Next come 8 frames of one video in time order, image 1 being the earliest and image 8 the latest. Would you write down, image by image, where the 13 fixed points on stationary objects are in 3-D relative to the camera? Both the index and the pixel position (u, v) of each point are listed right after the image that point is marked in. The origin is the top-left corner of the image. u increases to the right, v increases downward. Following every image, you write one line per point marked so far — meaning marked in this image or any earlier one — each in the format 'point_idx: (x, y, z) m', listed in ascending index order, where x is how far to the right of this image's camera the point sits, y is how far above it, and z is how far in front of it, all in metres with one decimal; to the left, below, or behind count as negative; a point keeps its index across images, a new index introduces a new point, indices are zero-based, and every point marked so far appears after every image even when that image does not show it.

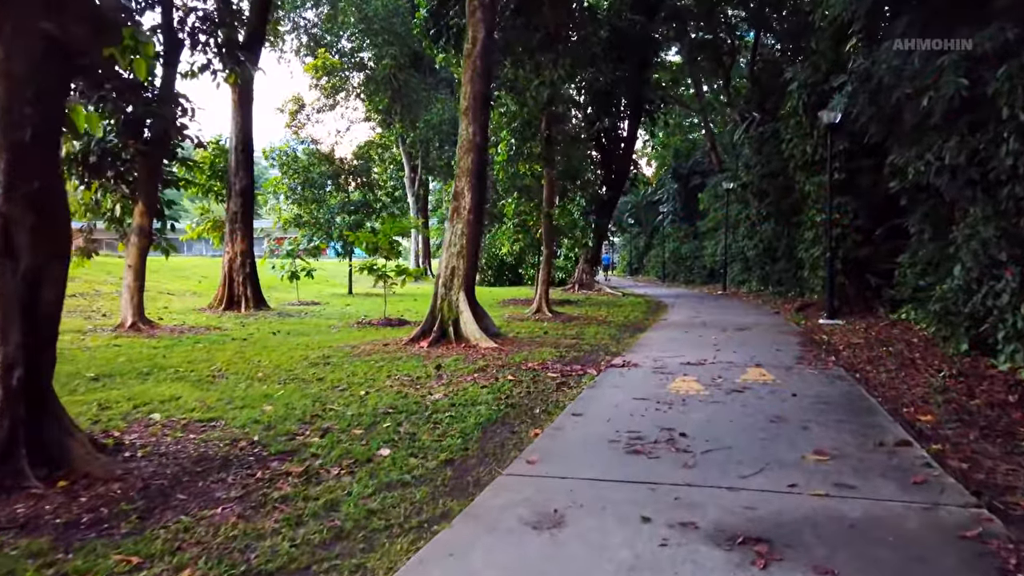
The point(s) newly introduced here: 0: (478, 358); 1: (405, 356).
0: (-0.4, -0.8, +8.1) m
1: (-1.2, -0.7, +8.2) m
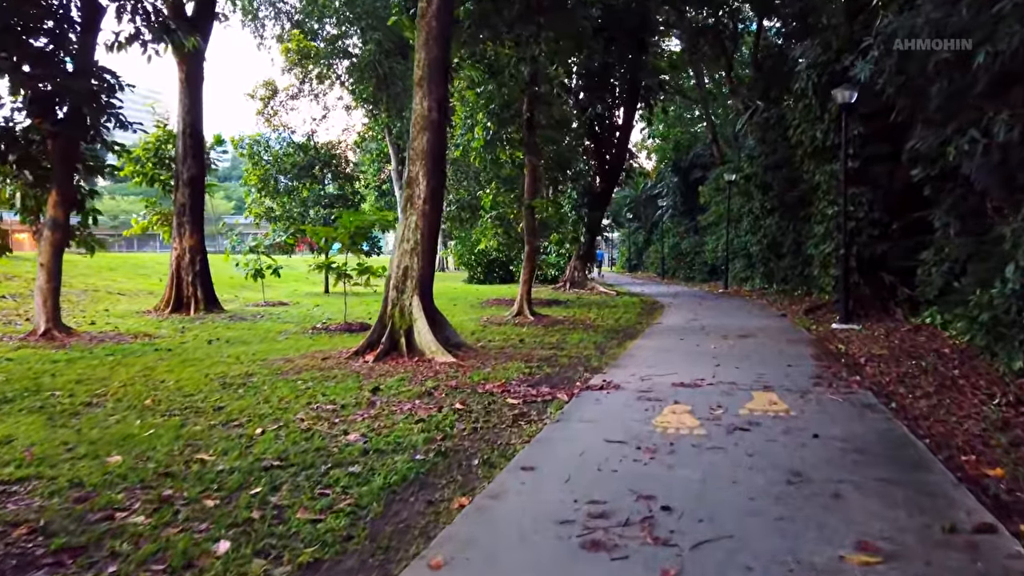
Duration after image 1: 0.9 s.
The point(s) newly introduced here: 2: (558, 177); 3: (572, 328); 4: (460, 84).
0: (-0.8, -0.8, +6.7) m
1: (-1.6, -0.8, +6.9) m
2: (+1.0, +2.5, +16.7) m
3: (+1.0, -0.6, +11.9) m
4: (-0.9, +3.6, +13.4) m
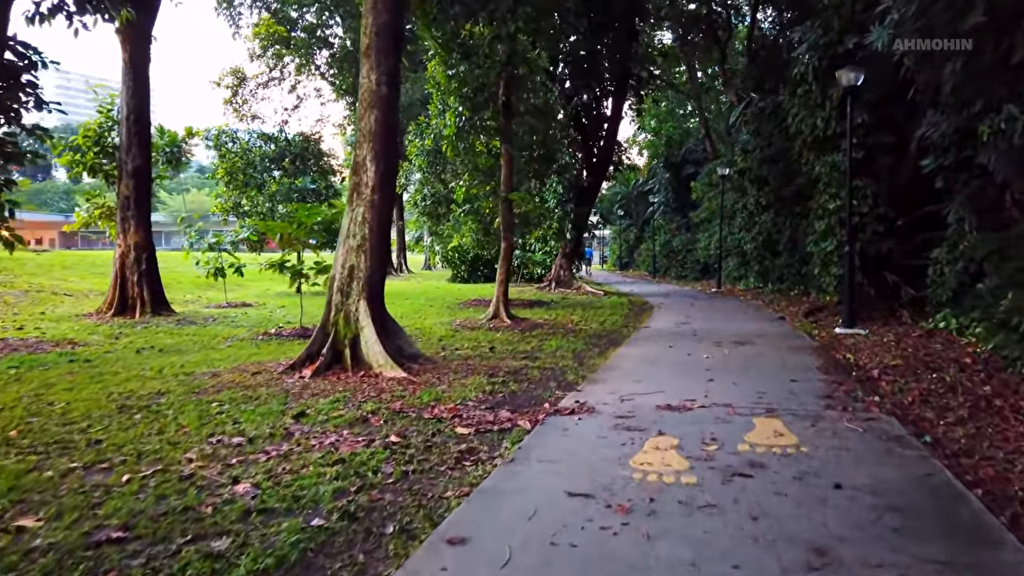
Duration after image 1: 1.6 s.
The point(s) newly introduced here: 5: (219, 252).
0: (-1.1, -0.8, +5.6) m
1: (-1.9, -0.8, +5.8) m
2: (+0.6, +2.5, +15.7) m
3: (+0.6, -0.6, +10.8) m
4: (-1.3, +3.6, +12.3) m
5: (-6.0, +0.7, +15.4) m
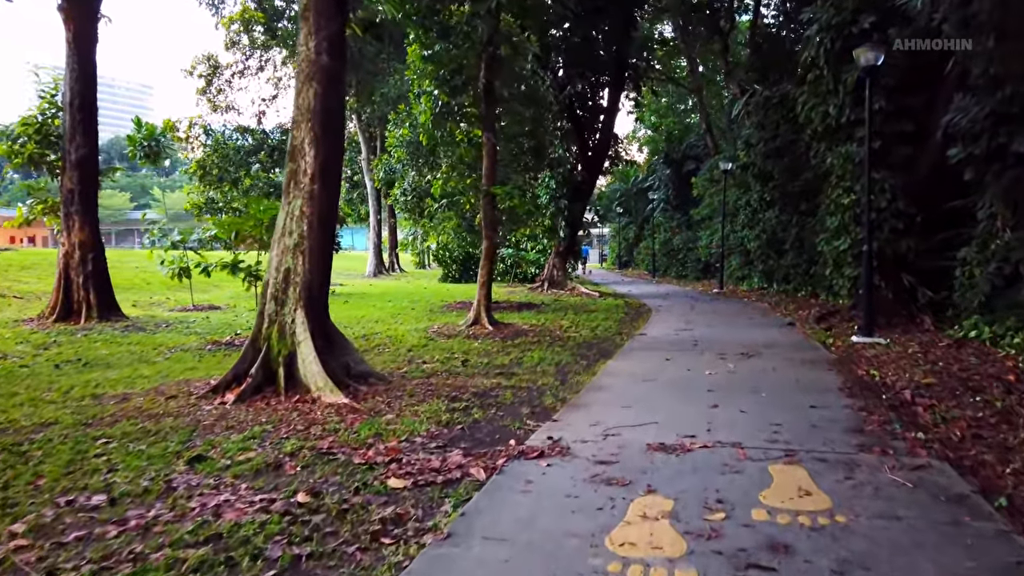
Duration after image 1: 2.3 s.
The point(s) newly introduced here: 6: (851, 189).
0: (-1.3, -0.9, +4.6) m
1: (-2.1, -0.9, +4.8) m
2: (+0.3, +2.4, +14.6) m
3: (+0.3, -0.7, +9.8) m
4: (-1.6, +3.6, +11.2) m
5: (-6.3, +0.7, +14.4) m
6: (+5.1, +1.5, +11.4) m
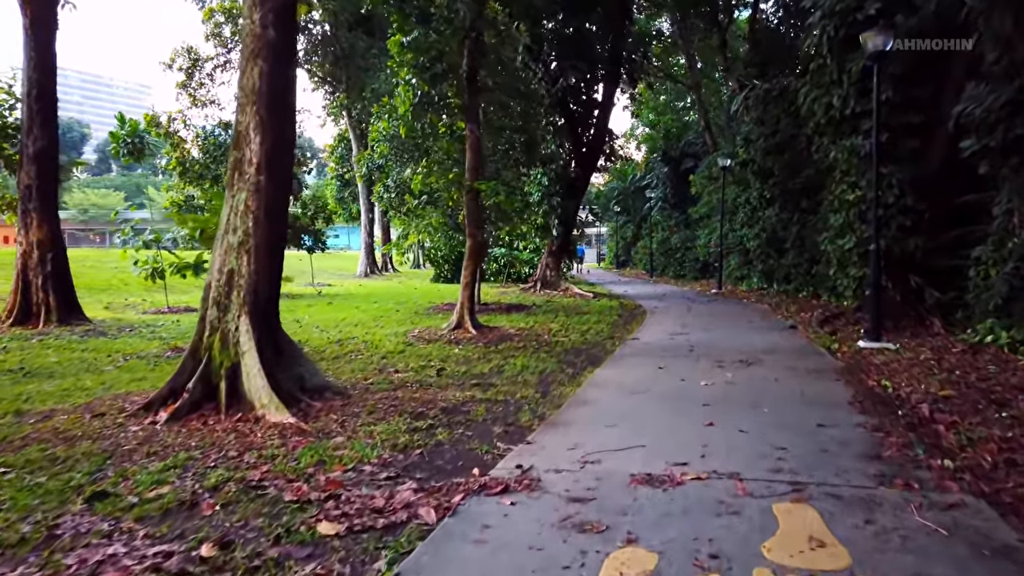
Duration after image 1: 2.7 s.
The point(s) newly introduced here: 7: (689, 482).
0: (-1.5, -0.9, +4.0) m
1: (-2.3, -0.9, +4.1) m
2: (+0.1, +2.4, +14.0) m
3: (+0.1, -0.7, +9.2) m
4: (-1.8, +3.6, +10.6) m
5: (-6.5, +0.7, +13.8) m
6: (+4.9, +1.5, +10.8) m
7: (+0.9, -0.9, +3.6) m
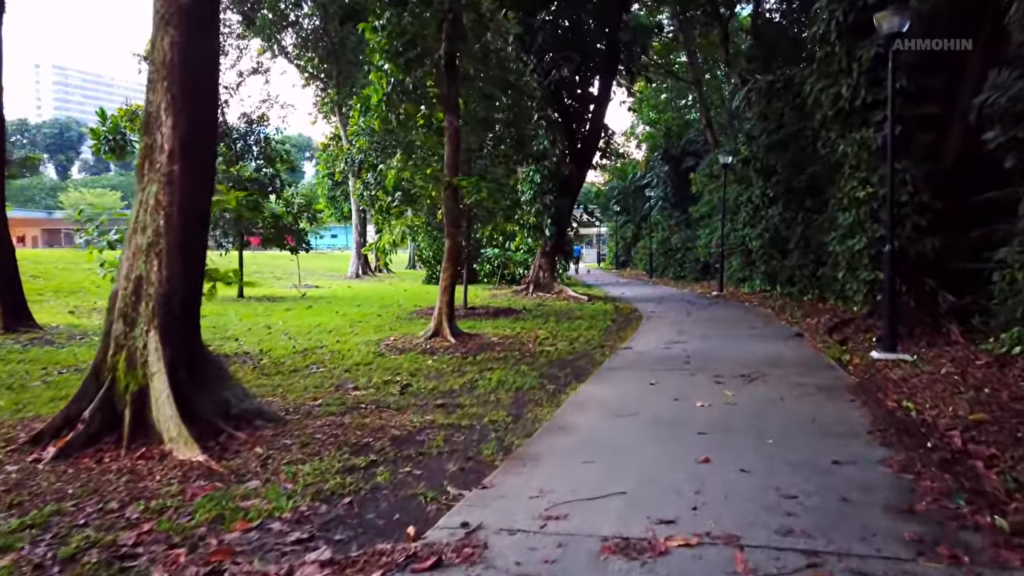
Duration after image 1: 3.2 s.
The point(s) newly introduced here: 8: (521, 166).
0: (-1.8, -1.0, +3.2) m
1: (-2.6, -1.0, +3.4) m
2: (-0.1, +2.4, +13.2) m
3: (-0.1, -0.8, +8.4) m
4: (-2.0, +3.5, +9.8) m
5: (-6.7, +0.6, +13.0) m
6: (+4.7, +1.4, +10.0) m
7: (+0.6, -1.0, +2.9) m
8: (+0.2, +2.5, +15.3) m
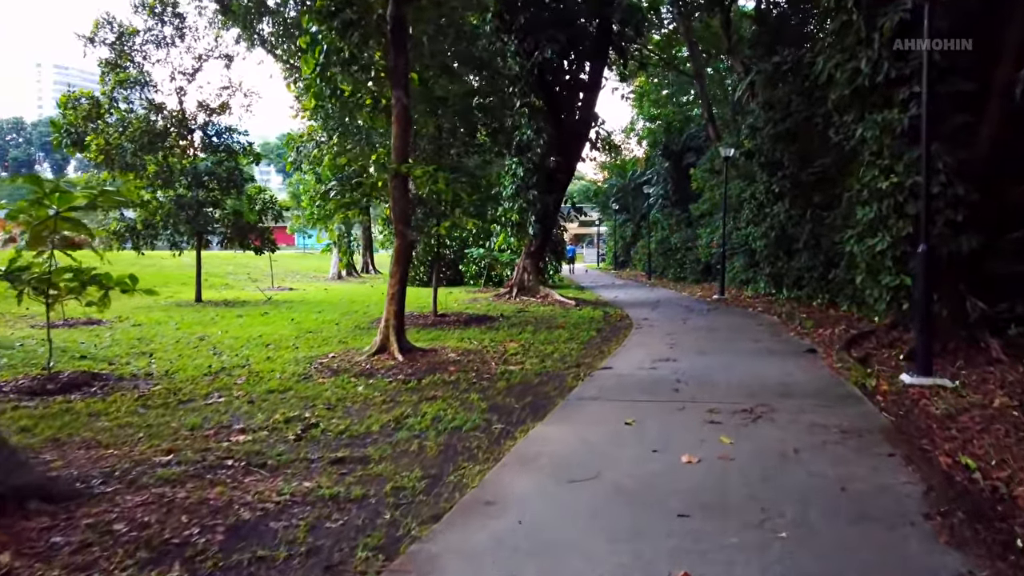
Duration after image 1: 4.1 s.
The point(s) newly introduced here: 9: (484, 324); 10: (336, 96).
0: (-2.2, -1.1, +1.8) m
1: (-3.0, -1.0, +1.9) m
2: (-0.5, +2.3, +11.8) m
3: (-0.5, -0.8, +7.0) m
4: (-2.4, +3.4, +8.4) m
5: (-7.1, +0.6, +11.6) m
6: (+4.3, +1.3, +8.5) m
7: (+0.2, -1.1, +1.4) m
8: (-0.2, +2.4, +13.9) m
9: (-0.4, -0.5, +11.7) m
10: (-1.8, +2.2, +8.2) m
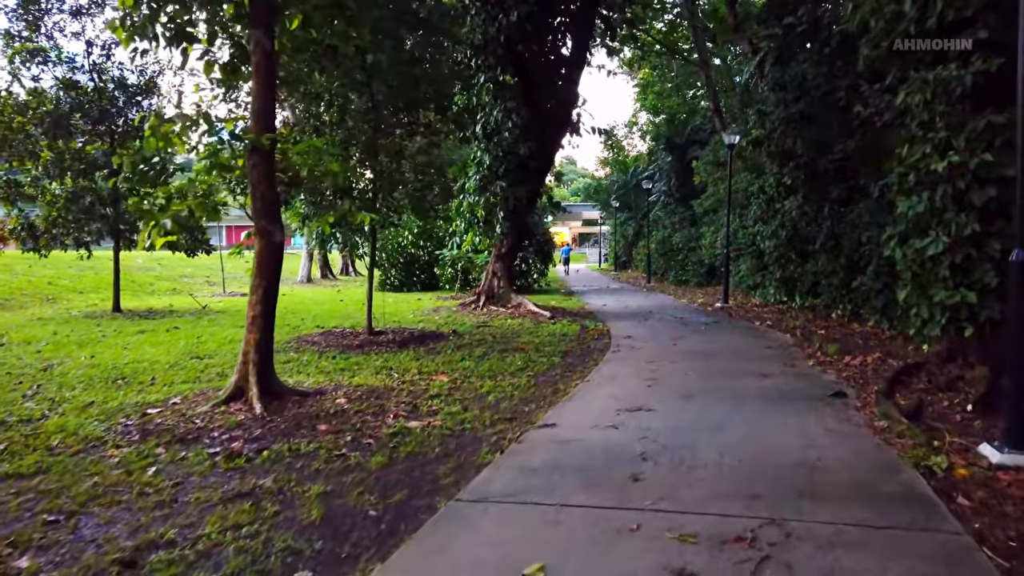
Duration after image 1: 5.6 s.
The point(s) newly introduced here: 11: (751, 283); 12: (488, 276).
0: (-3.0, -1.2, -0.4) m
1: (-3.8, -1.2, -0.3) m
2: (-1.1, +2.1, +9.5) m
3: (-1.2, -1.0, +4.7) m
4: (-3.1, +3.3, +6.2) m
5: (-7.7, +0.4, +9.4) m
6: (+3.6, +1.2, +6.2) m
7: (-0.6, -1.2, -0.8) m
8: (-0.8, +2.3, +11.6) m
9: (-1.1, -0.7, +9.5) m
10: (-2.5, +2.0, +6.0) m
11: (+5.6, +0.1, +17.4) m
12: (-0.4, +0.2, +14.6) m
